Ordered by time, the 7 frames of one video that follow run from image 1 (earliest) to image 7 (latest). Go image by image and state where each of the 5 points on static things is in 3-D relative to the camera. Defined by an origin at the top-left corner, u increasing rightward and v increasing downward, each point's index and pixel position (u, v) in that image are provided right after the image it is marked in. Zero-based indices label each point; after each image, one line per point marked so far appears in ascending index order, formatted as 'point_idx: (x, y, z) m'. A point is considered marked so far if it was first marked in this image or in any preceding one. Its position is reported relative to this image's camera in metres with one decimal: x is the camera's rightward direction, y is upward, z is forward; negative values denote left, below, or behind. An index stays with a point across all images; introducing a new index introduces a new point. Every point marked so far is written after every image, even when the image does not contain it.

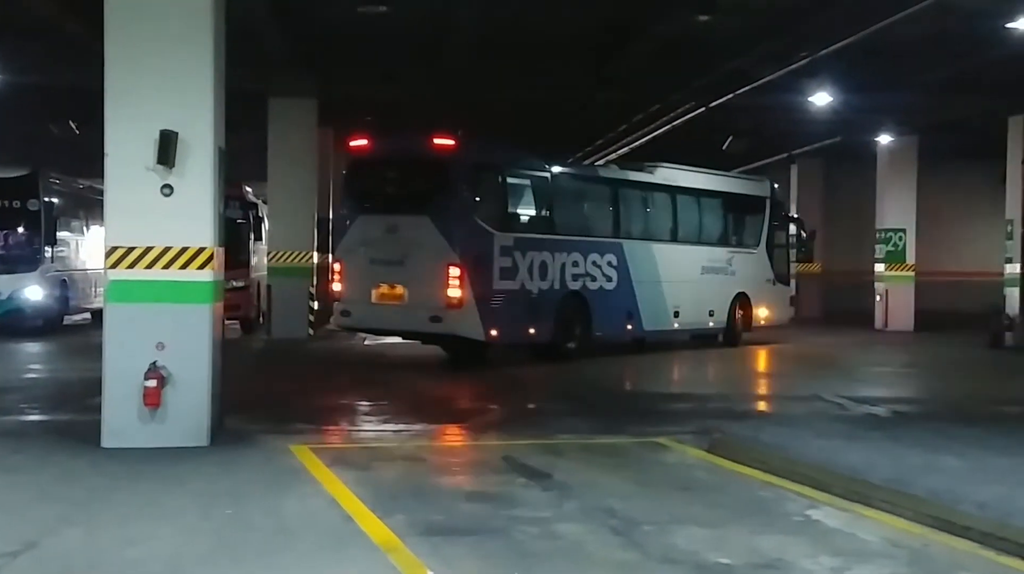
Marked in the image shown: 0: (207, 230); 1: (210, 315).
0: (-3.2, +0.6, +14.8) m
1: (-3.2, -0.3, +15.0) m
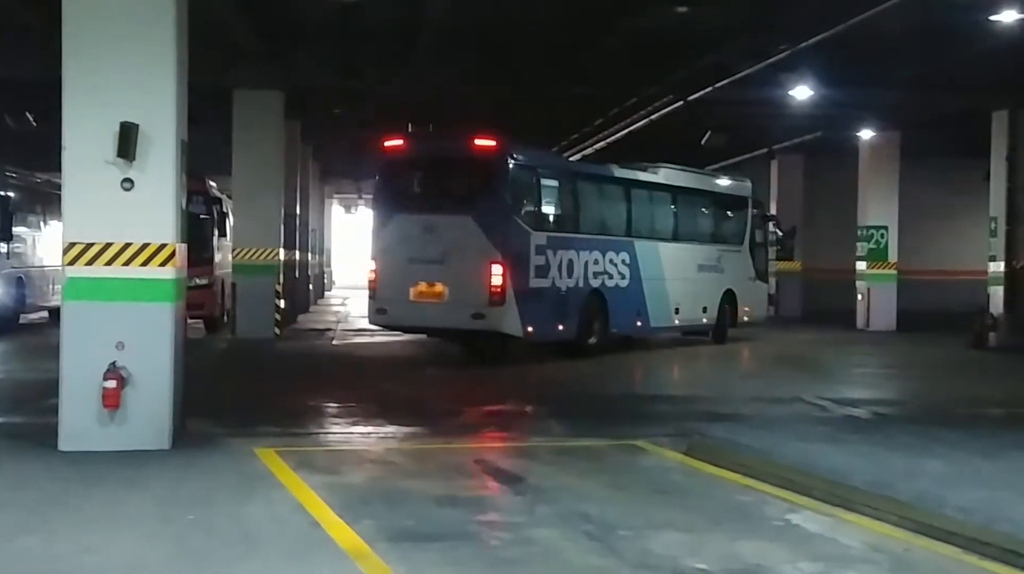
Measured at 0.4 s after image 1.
0: (-3.5, +0.6, +14.3) m
1: (-3.5, -0.3, +14.5) m
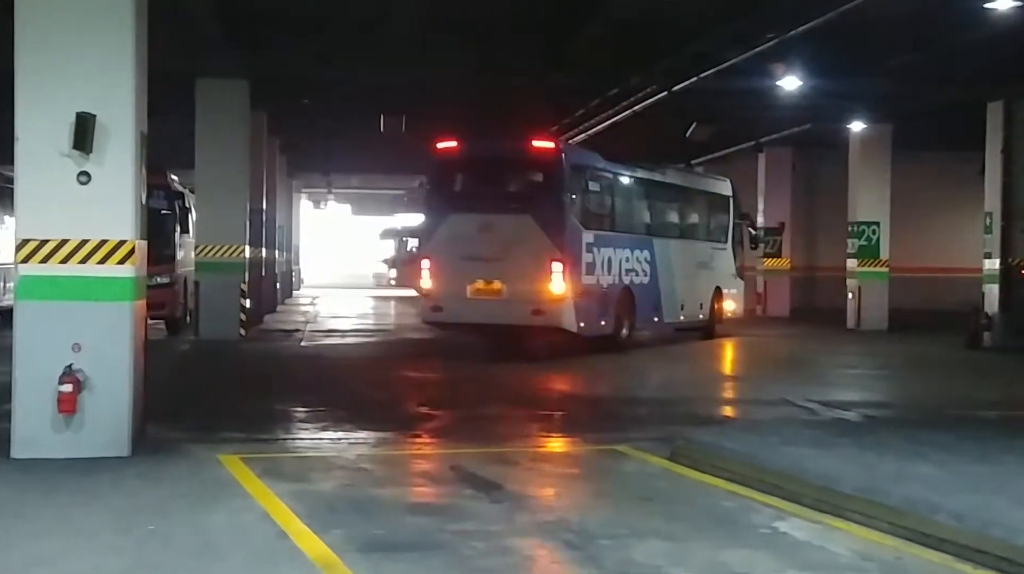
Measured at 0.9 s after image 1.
0: (-3.7, +0.7, +13.7) m
1: (-3.7, -0.3, +13.8) m
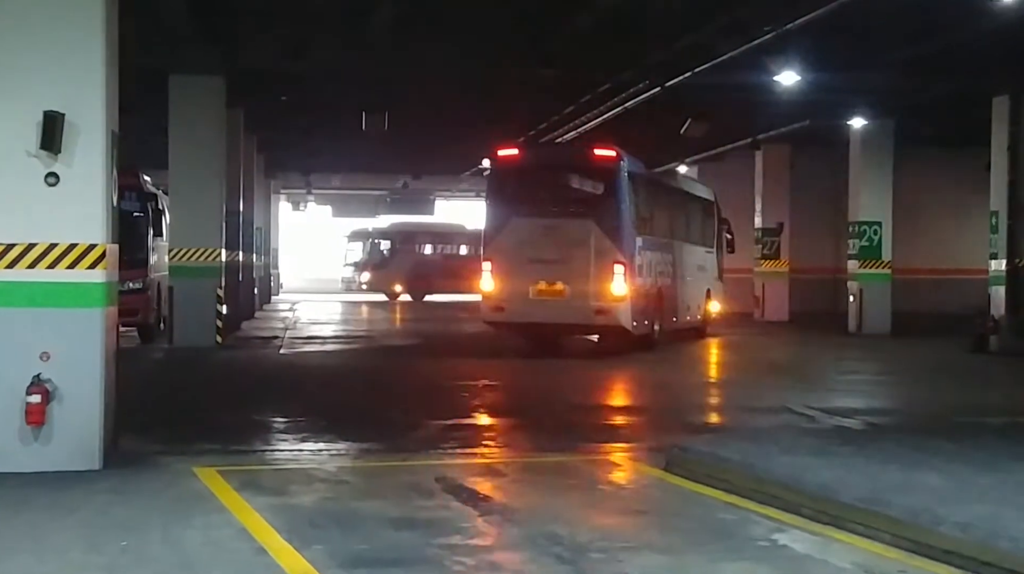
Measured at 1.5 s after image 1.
0: (-3.9, +0.6, +13.1) m
1: (-3.8, -0.3, +13.2) m
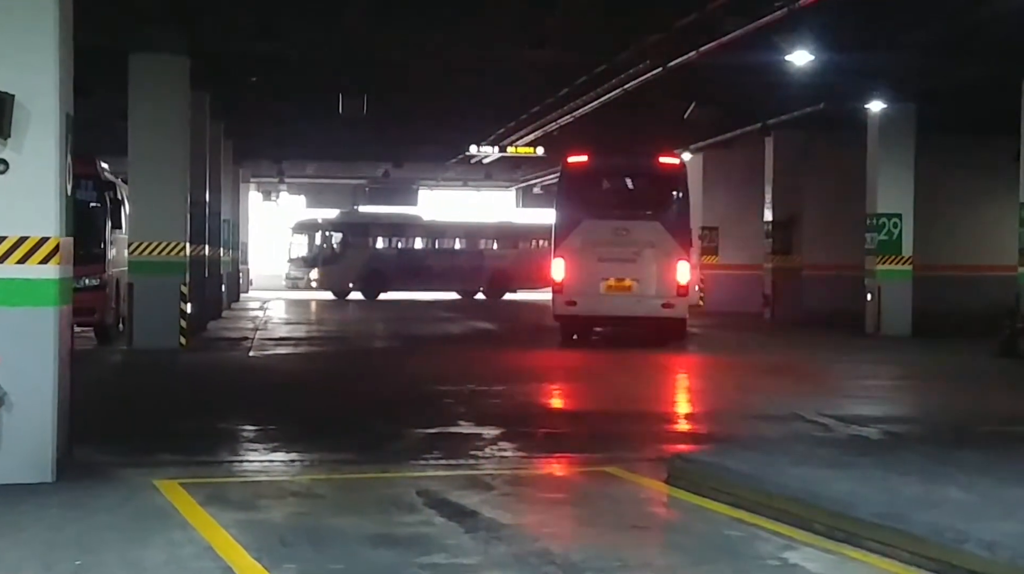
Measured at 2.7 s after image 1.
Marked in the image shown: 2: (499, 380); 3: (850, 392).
0: (-4.0, +0.6, +12.0) m
1: (-3.9, -0.3, +12.1) m
2: (-0.1, -1.3, +19.0) m
3: (+4.2, -1.3, +17.5) m
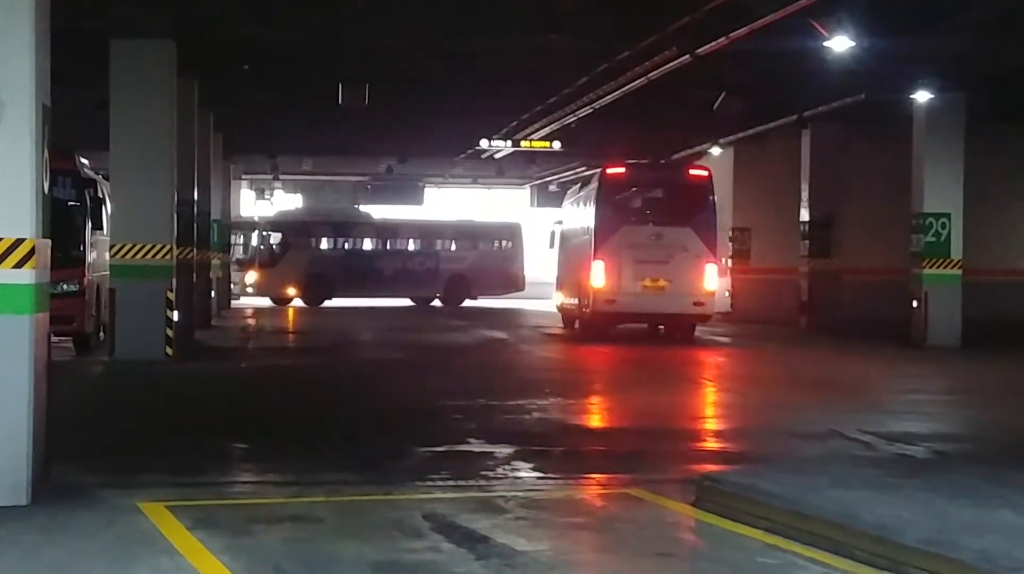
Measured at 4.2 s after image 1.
0: (-3.8, +0.6, +11.1) m
1: (-3.8, -0.3, +11.2) m
2: (+0.1, -1.4, +17.9) m
3: (+4.4, -1.4, +16.5) m
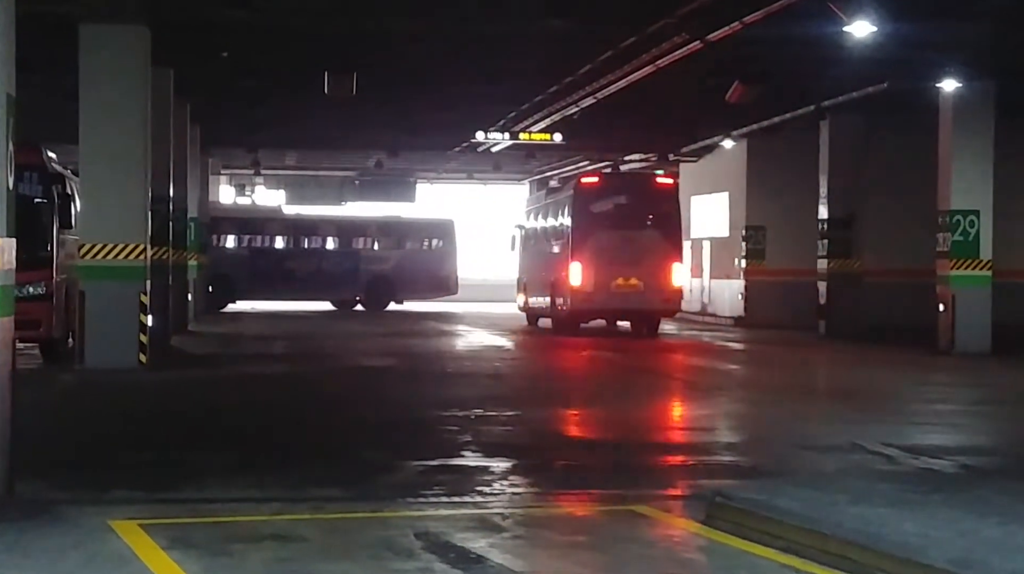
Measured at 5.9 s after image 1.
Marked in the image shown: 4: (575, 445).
0: (-3.9, +0.6, +10.3) m
1: (-3.8, -0.3, +10.4) m
2: (+0.1, -1.4, +17.2) m
3: (+4.4, -1.4, +15.7) m
4: (+0.6, -1.6, +14.2) m
